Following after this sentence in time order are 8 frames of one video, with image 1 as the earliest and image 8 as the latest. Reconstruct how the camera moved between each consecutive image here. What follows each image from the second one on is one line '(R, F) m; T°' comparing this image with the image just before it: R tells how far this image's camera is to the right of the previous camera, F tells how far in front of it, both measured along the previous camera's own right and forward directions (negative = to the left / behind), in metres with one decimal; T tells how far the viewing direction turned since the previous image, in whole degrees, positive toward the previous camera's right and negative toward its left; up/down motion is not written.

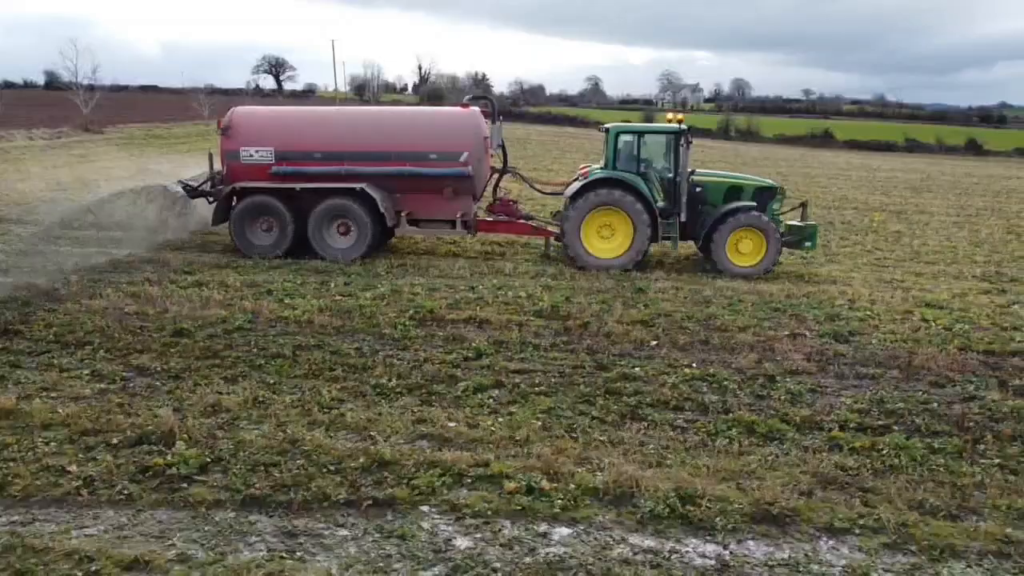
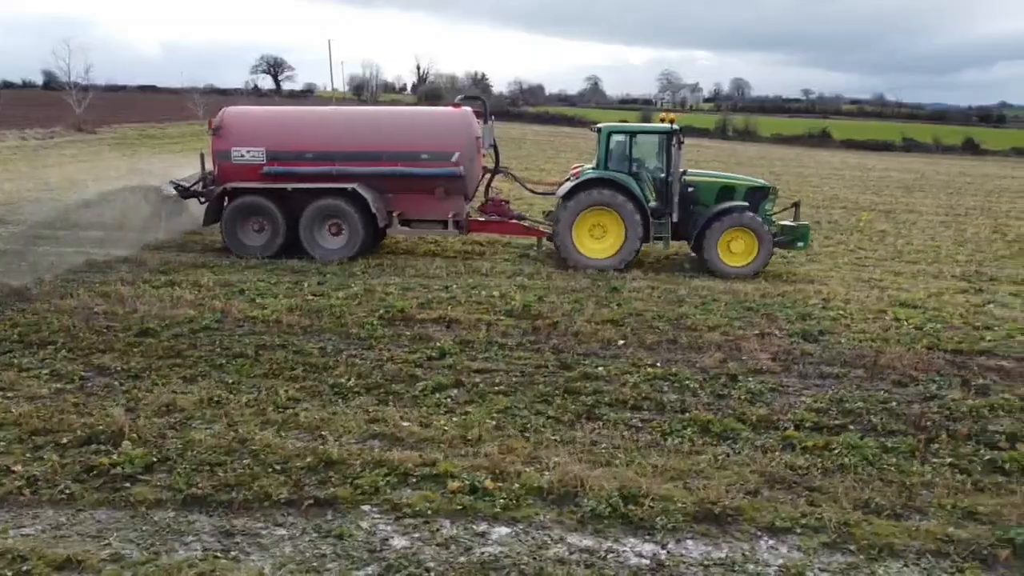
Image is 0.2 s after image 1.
(+0.3, 0.0) m; 0°
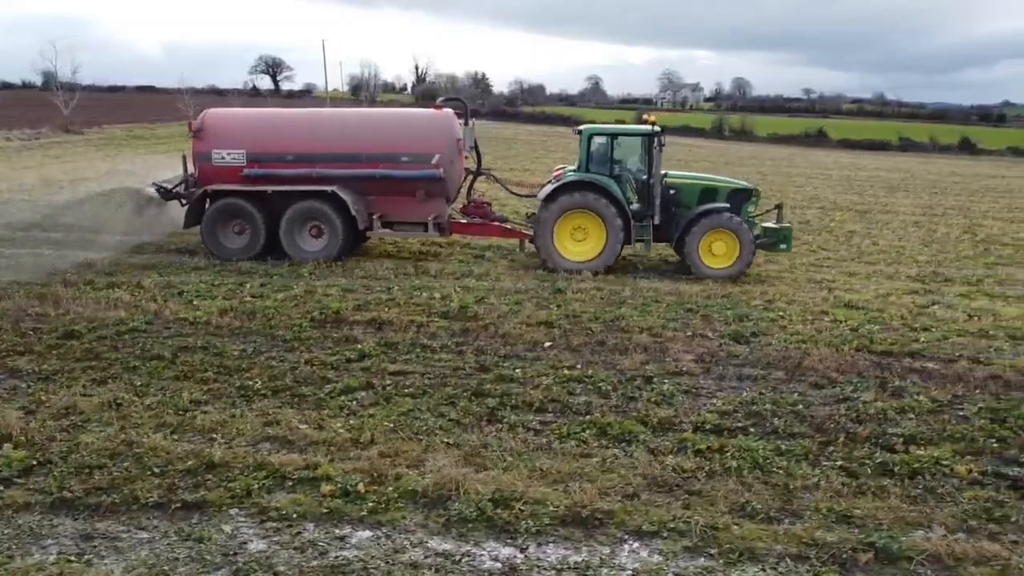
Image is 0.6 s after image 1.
(+0.7, 0.0) m; 0°
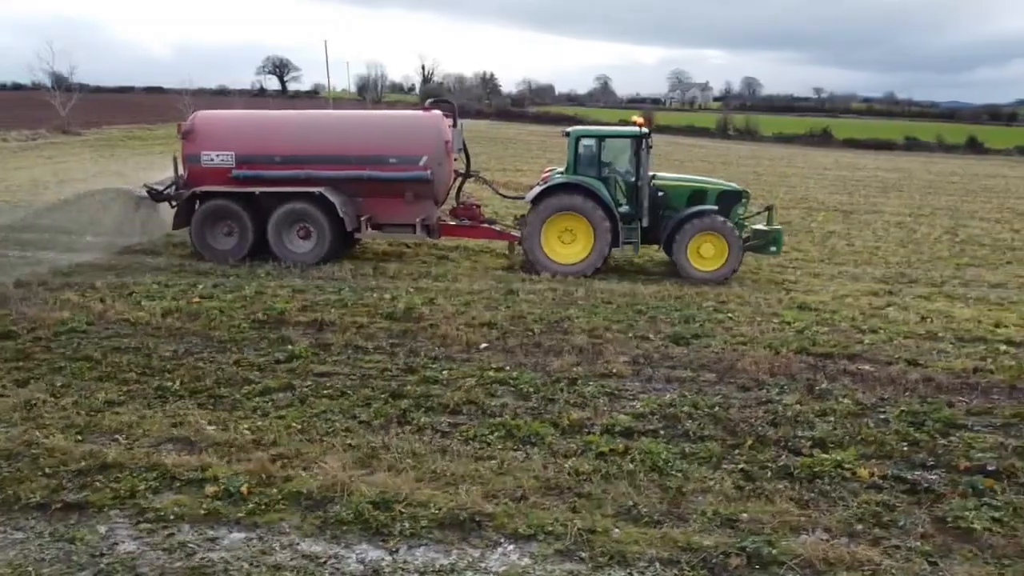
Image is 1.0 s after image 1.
(+0.6, 0.0) m; -1°
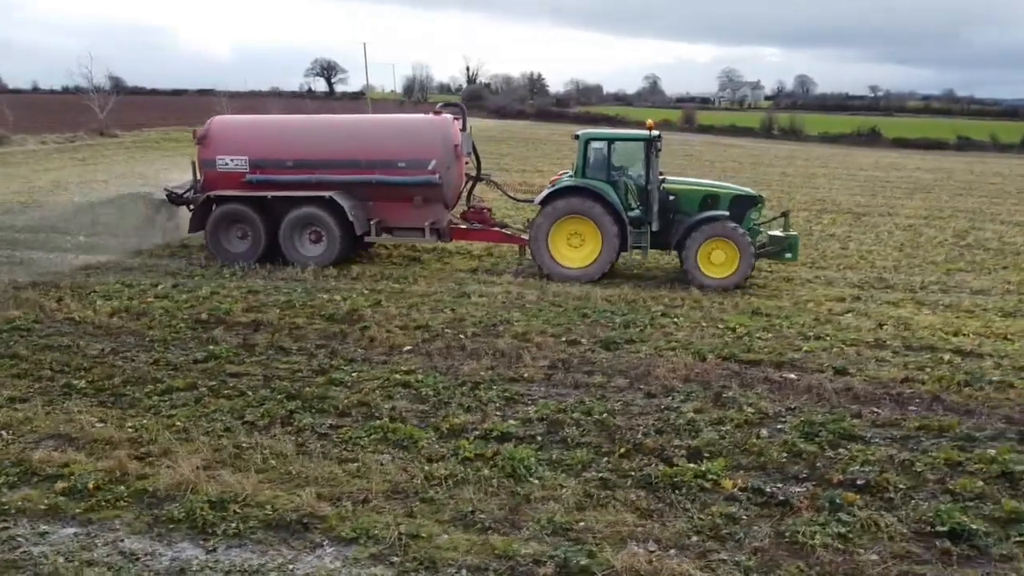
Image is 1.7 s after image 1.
(+1.1, 0.0) m; -3°
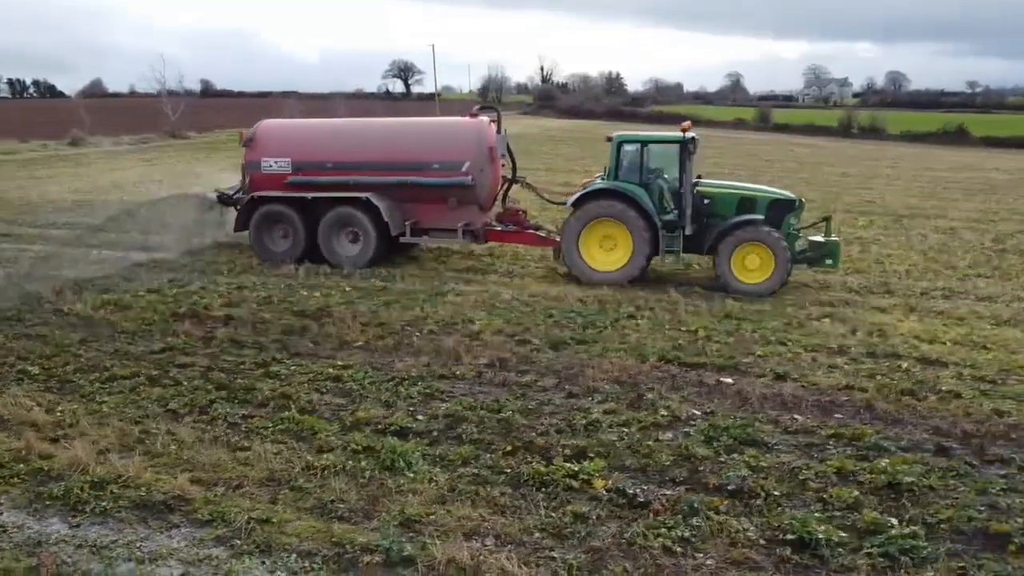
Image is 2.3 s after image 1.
(+1.2, -0.1) m; -6°
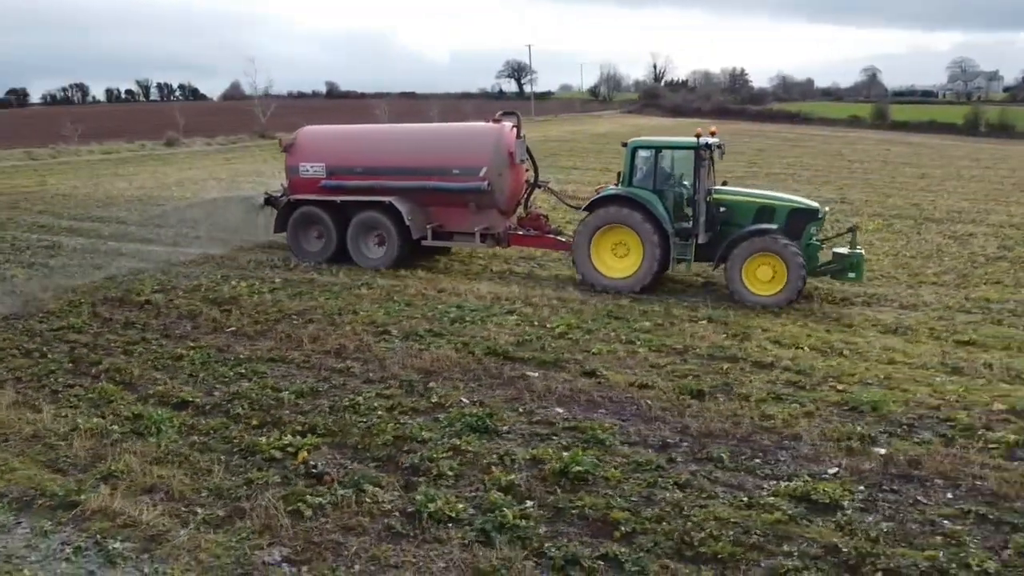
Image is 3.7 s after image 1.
(+2.6, -0.3) m; -9°
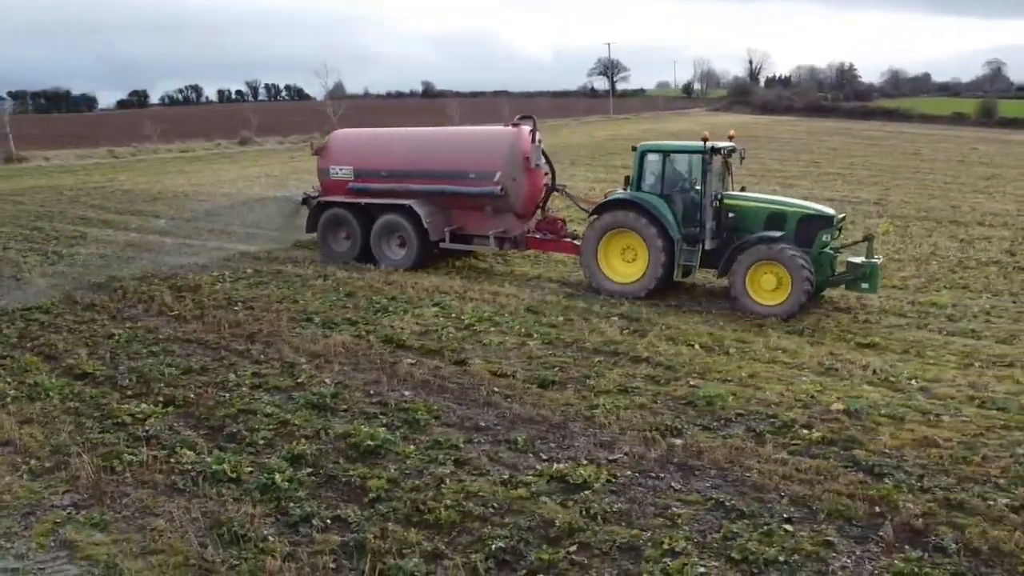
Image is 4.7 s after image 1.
(+2.0, -0.3) m; -7°
